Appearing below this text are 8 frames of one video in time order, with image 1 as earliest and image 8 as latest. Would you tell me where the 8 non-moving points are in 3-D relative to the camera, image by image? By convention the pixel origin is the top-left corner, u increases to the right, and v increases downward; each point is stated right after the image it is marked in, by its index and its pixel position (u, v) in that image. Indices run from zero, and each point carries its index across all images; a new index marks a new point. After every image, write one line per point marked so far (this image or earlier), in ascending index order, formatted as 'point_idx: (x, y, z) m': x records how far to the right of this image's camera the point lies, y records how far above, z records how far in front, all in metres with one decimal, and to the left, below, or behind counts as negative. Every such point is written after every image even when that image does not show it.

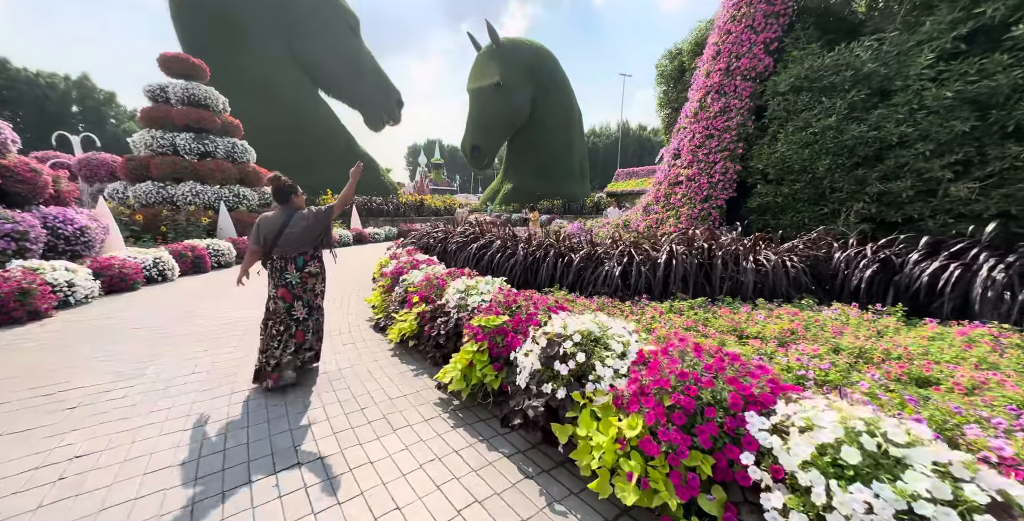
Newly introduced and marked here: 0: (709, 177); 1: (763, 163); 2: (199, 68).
0: (+2.8, +1.2, +4.9) m
1: (+3.1, +1.2, +4.3) m
2: (-7.6, +4.6, +8.4) m
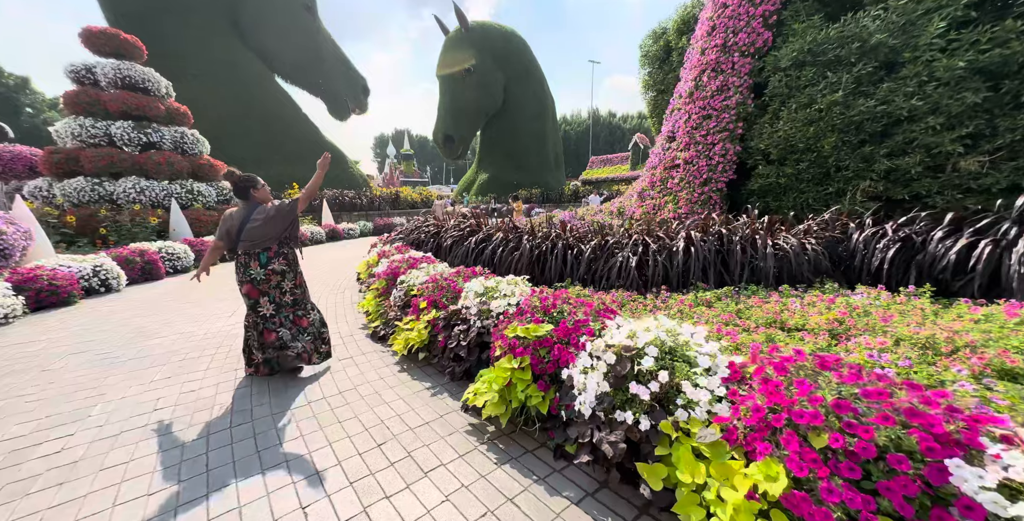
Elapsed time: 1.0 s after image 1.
0: (+2.7, +1.4, +4.8) m
1: (+3.0, +1.4, +4.1) m
2: (-8.1, +4.5, +7.4) m
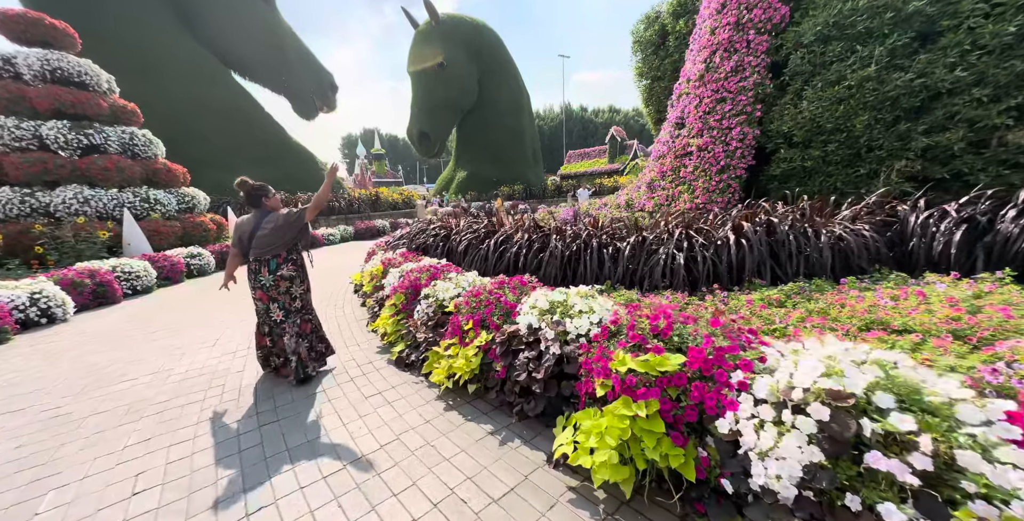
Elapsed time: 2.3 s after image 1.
0: (+2.8, +1.5, +4.6) m
1: (+3.1, +1.5, +3.9) m
2: (-8.3, +4.1, +6.4) m
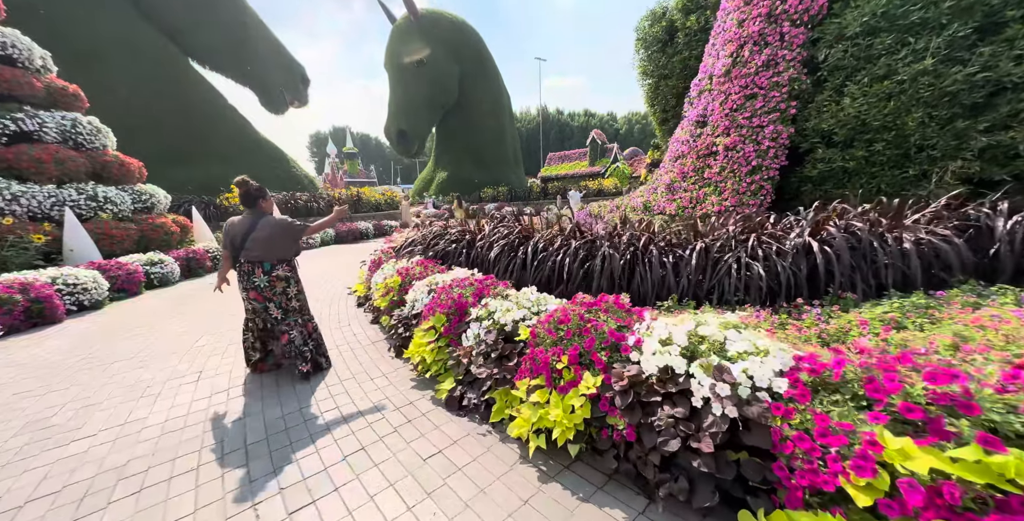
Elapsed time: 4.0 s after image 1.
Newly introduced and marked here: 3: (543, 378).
0: (+3.0, +1.4, +4.3) m
1: (+3.4, +1.5, +3.7) m
2: (-8.2, +3.9, +5.4) m
3: (+0.1, -0.5, +1.5) m
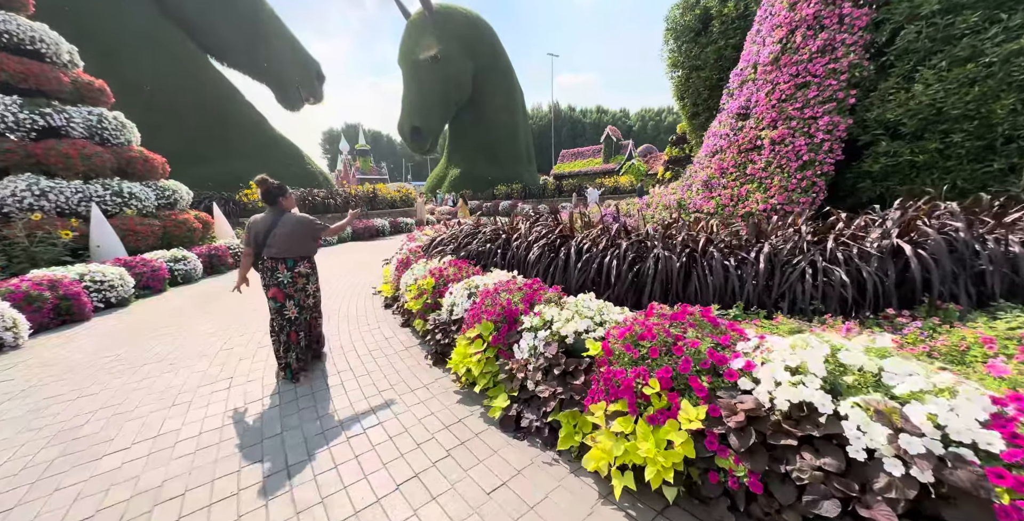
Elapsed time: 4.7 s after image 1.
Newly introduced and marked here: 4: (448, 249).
0: (+3.4, +1.4, +4.0) m
1: (+3.8, +1.4, +3.4) m
2: (-7.8, +4.0, +5.4) m
3: (+0.4, -0.5, +1.3) m
4: (-0.7, +0.1, +4.0) m
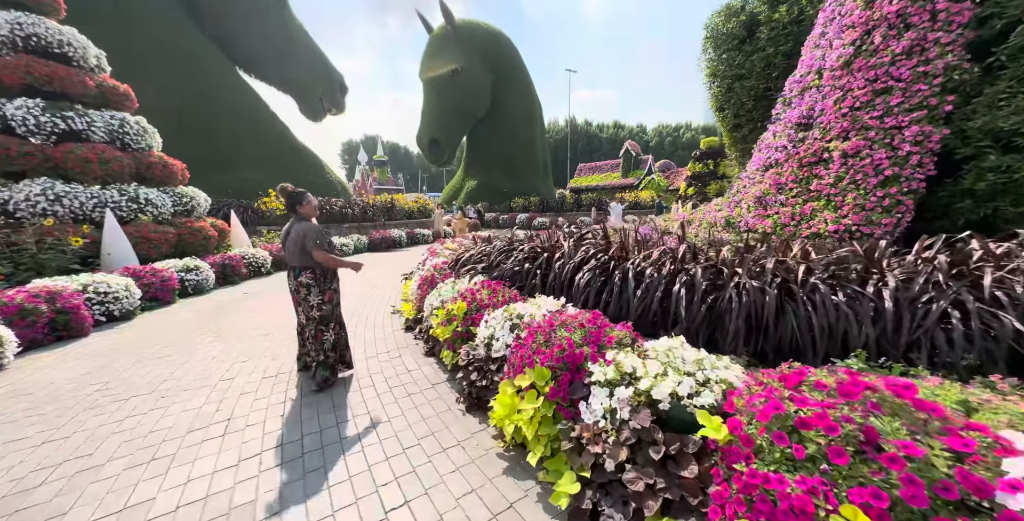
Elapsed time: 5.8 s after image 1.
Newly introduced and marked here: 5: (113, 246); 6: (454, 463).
0: (+3.8, +1.1, +3.5) m
1: (+4.2, +1.1, +2.9) m
2: (-7.2, +3.9, +5.4) m
3: (+0.7, -0.7, +0.8) m
4: (-0.4, -0.1, +3.6) m
5: (-5.6, +0.2, +4.9) m
6: (-0.3, -0.9, +1.7) m
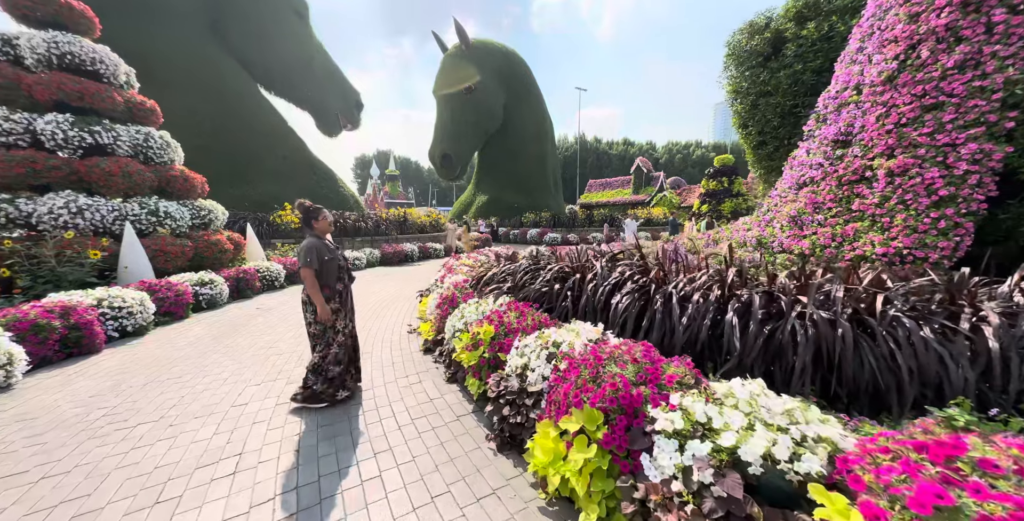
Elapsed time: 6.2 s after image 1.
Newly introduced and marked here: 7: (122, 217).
0: (+4.0, +0.9, +3.3) m
1: (+4.4, +0.9, +2.6) m
2: (-6.9, +3.7, +5.6) m
3: (+0.9, -0.8, +0.6) m
4: (-0.1, -0.3, +3.4) m
5: (-5.4, 0.0, +4.9) m
6: (-0.1, -1.0, +1.5) m
7: (-5.7, +0.6, +5.1) m
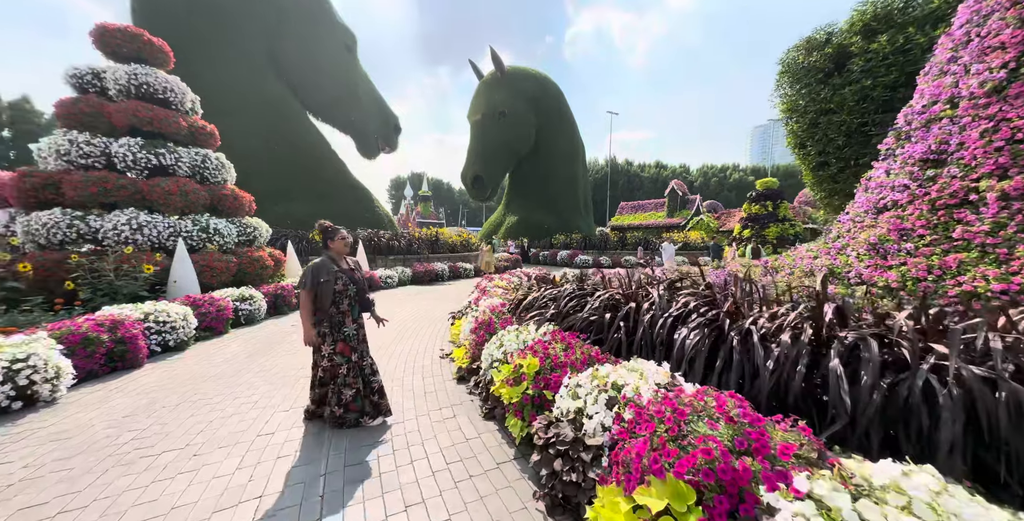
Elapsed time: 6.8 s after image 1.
0: (+4.5, +0.6, +2.7) m
1: (+4.8, +0.6, +2.1) m
2: (-6.2, +3.5, +6.0) m
3: (+1.0, -0.8, +0.2) m
4: (+0.3, -0.5, +3.1) m
5: (-4.8, -0.2, +5.0) m
6: (+0.1, -1.1, +1.1) m
7: (-5.1, +0.4, +5.3) m
